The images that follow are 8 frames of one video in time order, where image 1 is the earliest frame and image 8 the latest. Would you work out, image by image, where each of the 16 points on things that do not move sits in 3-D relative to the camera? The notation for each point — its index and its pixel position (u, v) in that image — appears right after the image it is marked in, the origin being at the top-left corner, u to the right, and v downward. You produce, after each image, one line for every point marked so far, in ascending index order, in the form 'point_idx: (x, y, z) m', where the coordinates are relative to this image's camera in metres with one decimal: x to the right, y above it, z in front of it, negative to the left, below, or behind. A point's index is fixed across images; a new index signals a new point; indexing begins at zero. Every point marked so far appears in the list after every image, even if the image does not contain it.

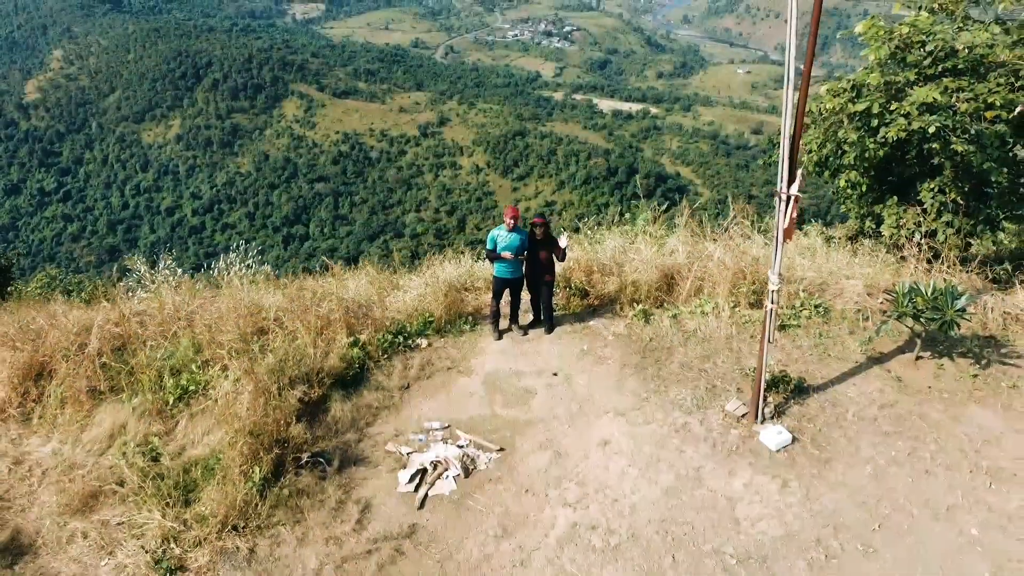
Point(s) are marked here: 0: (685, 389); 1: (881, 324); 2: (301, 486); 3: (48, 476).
0: (+0.7, -0.4, +3.3) m
1: (+1.7, -0.1, +3.8) m
2: (-0.8, -0.7, +2.9) m
3: (-1.8, -0.7, +3.1) m
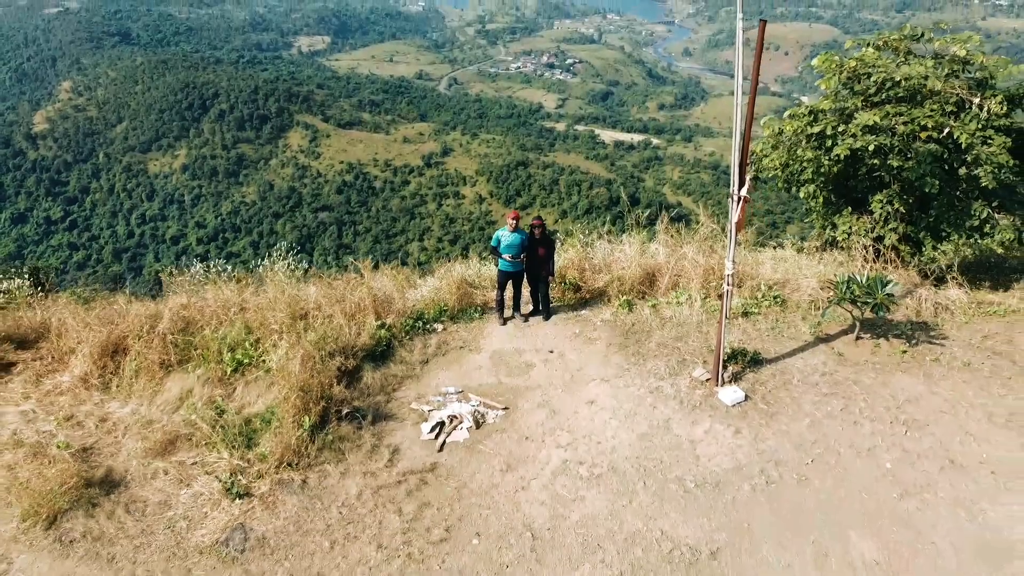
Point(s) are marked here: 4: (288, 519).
0: (+0.7, -0.3, +4.0) m
1: (+1.7, -0.1, +4.5) m
2: (-0.7, -0.6, +3.6) m
3: (-1.8, -0.6, +3.7) m
4: (-0.8, -0.9, +3.2) m
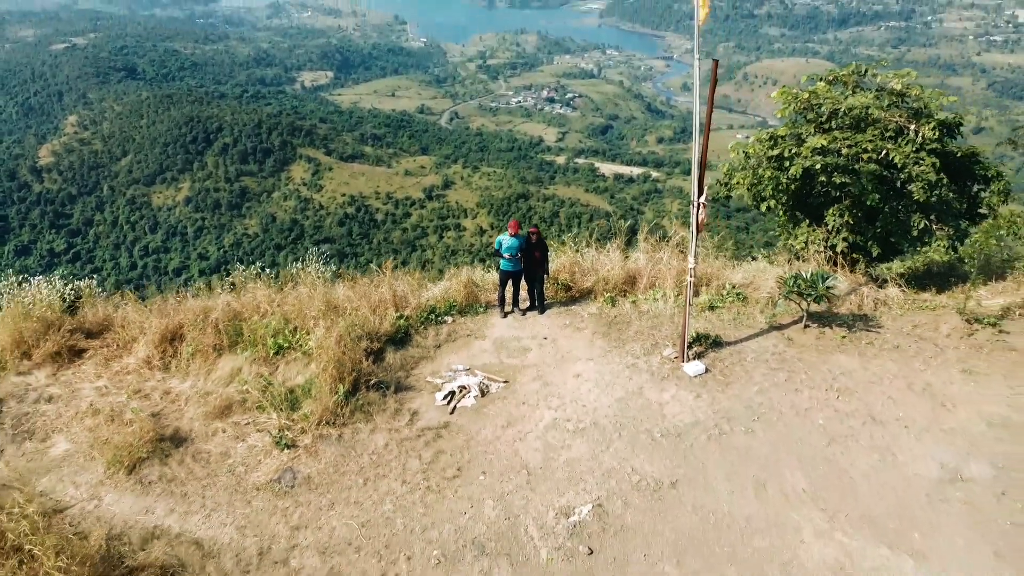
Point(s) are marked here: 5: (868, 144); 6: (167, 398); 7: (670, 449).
0: (+0.7, -0.3, +4.7) m
1: (+1.7, -0.1, +5.2) m
2: (-0.7, -0.6, +4.3) m
3: (-1.8, -0.6, +4.4) m
4: (-0.9, -0.8, +3.9) m
5: (+2.4, +1.0, +5.5) m
6: (-1.9, -0.6, +4.5) m
7: (+0.7, -0.7, +3.8) m
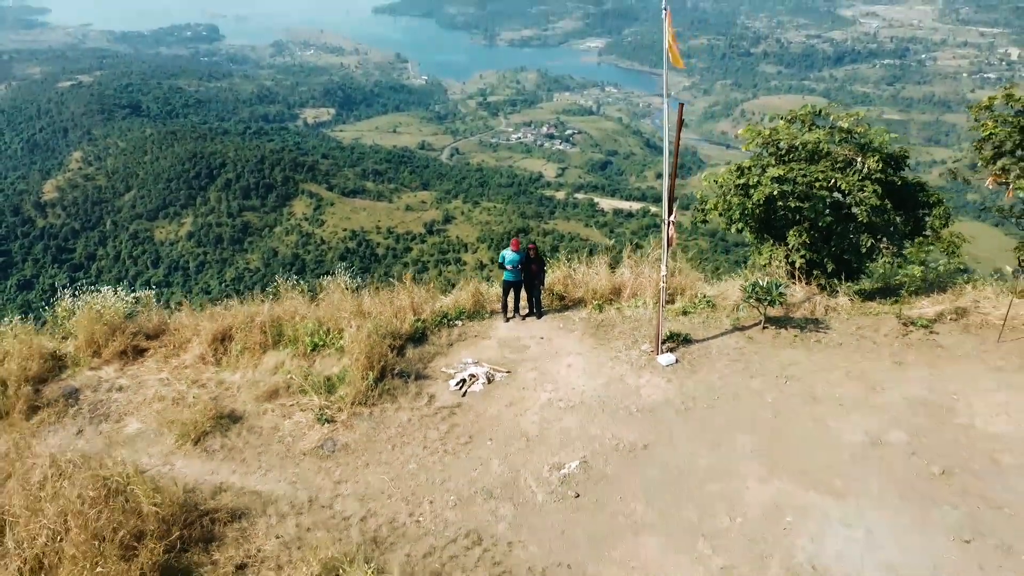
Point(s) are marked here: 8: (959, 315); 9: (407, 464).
0: (+0.7, -0.4, +5.5) m
1: (+1.7, -0.2, +6.0) m
2: (-0.7, -0.6, +5.1) m
3: (-1.7, -0.6, +5.2) m
4: (-0.8, -0.8, +4.7) m
5: (+2.4, +0.9, +6.4) m
6: (-1.9, -0.6, +5.3) m
7: (+0.7, -0.7, +4.6) m
8: (+3.3, -0.2, +6.0) m
9: (-0.6, -0.9, +4.4) m
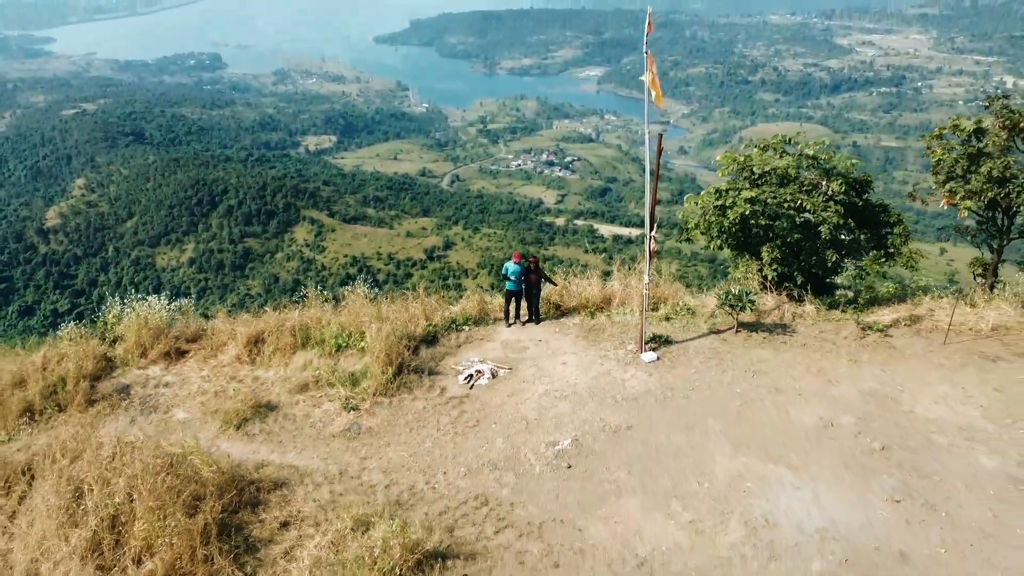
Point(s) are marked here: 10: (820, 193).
0: (+0.7, -0.4, +6.2) m
1: (+1.7, -0.2, +6.7) m
2: (-0.7, -0.7, +5.8) m
3: (-1.7, -0.7, +6.0) m
4: (-0.8, -0.9, +5.4) m
5: (+2.4, +0.8, +7.1) m
6: (-1.9, -0.7, +6.0) m
7: (+0.8, -0.8, +5.3) m
8: (+3.3, -0.3, +6.7) m
9: (-0.5, -1.0, +5.1) m
10: (+2.7, +0.8, +7.2) m
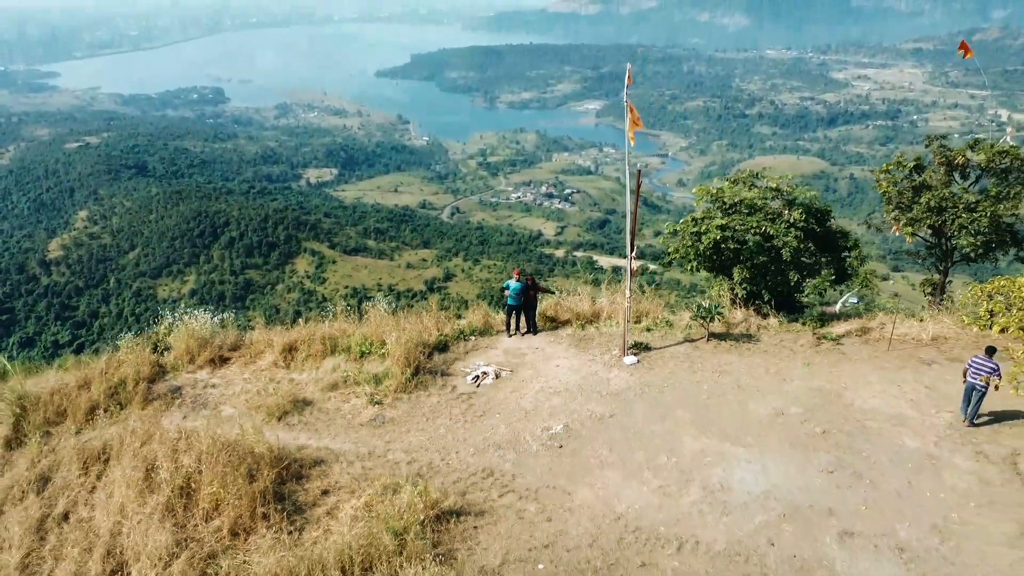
0: (+0.7, -0.5, +7.2) m
1: (+1.7, -0.4, +7.7) m
2: (-0.7, -0.8, +6.7) m
3: (-1.7, -0.8, +6.9) m
4: (-0.8, -1.0, +6.3) m
5: (+2.4, +0.6, +8.1) m
6: (-1.8, -0.8, +6.9) m
7: (+0.8, -0.9, +6.2) m
8: (+3.3, -0.4, +7.7) m
9: (-0.5, -1.0, +6.0) m
10: (+2.7, +0.7, +8.2) m
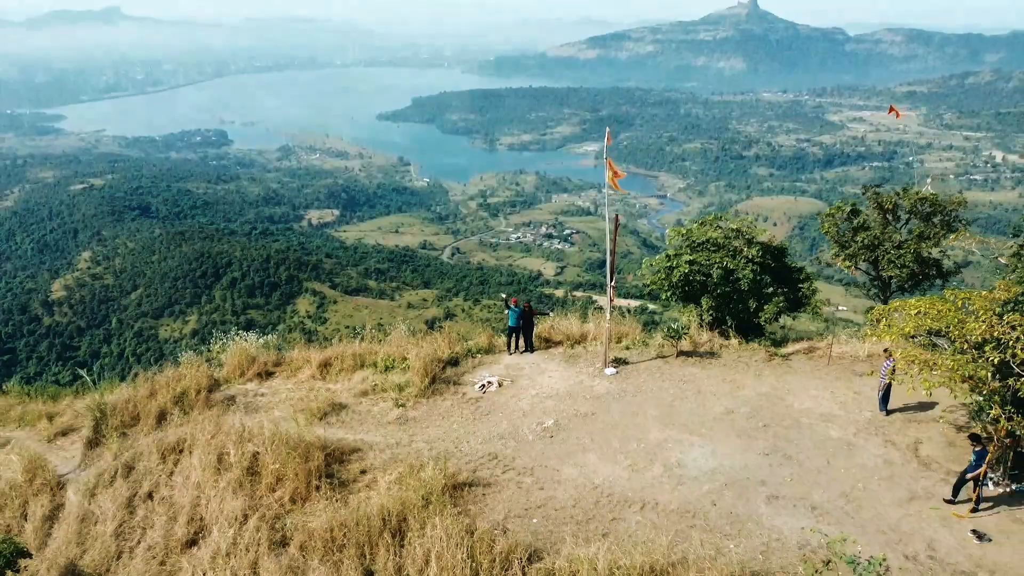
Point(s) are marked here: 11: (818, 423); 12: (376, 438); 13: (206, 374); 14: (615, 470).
0: (+0.7, -0.8, +8.6) m
1: (+1.7, -0.7, +9.1) m
2: (-0.7, -1.0, +8.1) m
3: (-1.7, -1.0, +8.3) m
4: (-0.8, -1.2, +7.7) m
5: (+2.4, +0.3, +9.6) m
6: (-1.8, -1.0, +8.3) m
7: (+0.8, -1.1, +7.6) m
8: (+3.3, -0.7, +9.1) m
9: (-0.5, -1.2, +7.4) m
10: (+2.7, +0.4, +9.7) m
11: (+2.7, -1.2, +7.2) m
12: (-1.2, -1.3, +7.3) m
13: (-3.3, -0.9, +8.8) m
14: (+0.8, -1.4, +6.5) m
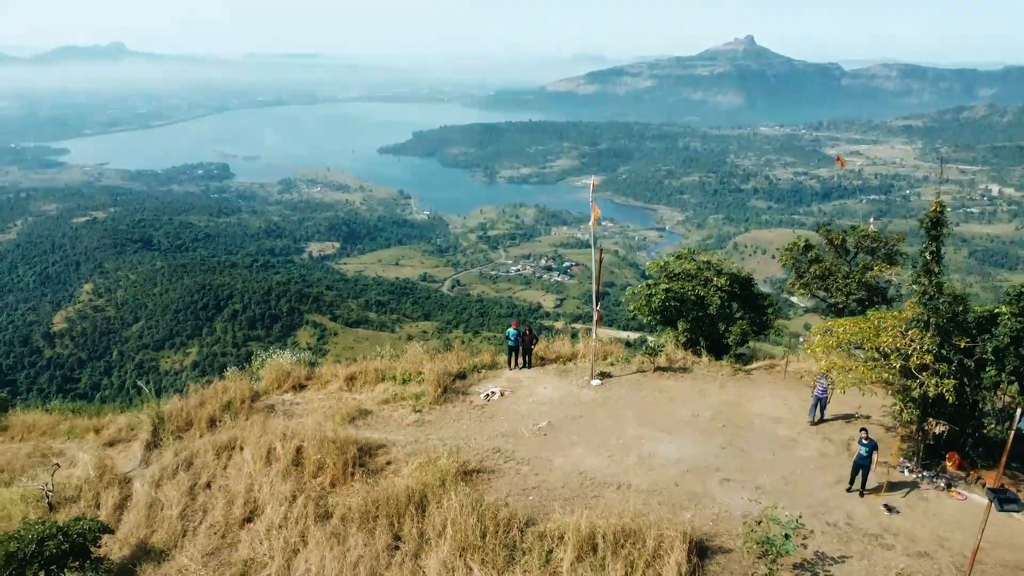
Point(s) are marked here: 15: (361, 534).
0: (+0.7, -1.1, +10.0) m
1: (+1.7, -1.0, +10.5) m
2: (-0.7, -1.3, +9.5) m
3: (-1.7, -1.3, +9.7) m
4: (-0.8, -1.4, +9.1) m
5: (+2.4, 0.0, +11.0) m
6: (-1.8, -1.3, +9.7) m
7: (+0.8, -1.3, +9.0) m
8: (+3.3, -1.0, +10.5) m
9: (-0.5, -1.5, +8.8) m
10: (+2.7, 0.0, +11.1) m
11: (+2.7, -1.4, +8.6) m
12: (-1.2, -1.6, +8.7) m
13: (-3.3, -1.2, +10.2) m
14: (+0.8, -1.6, +7.9) m
15: (-1.2, -2.0, +6.7) m
